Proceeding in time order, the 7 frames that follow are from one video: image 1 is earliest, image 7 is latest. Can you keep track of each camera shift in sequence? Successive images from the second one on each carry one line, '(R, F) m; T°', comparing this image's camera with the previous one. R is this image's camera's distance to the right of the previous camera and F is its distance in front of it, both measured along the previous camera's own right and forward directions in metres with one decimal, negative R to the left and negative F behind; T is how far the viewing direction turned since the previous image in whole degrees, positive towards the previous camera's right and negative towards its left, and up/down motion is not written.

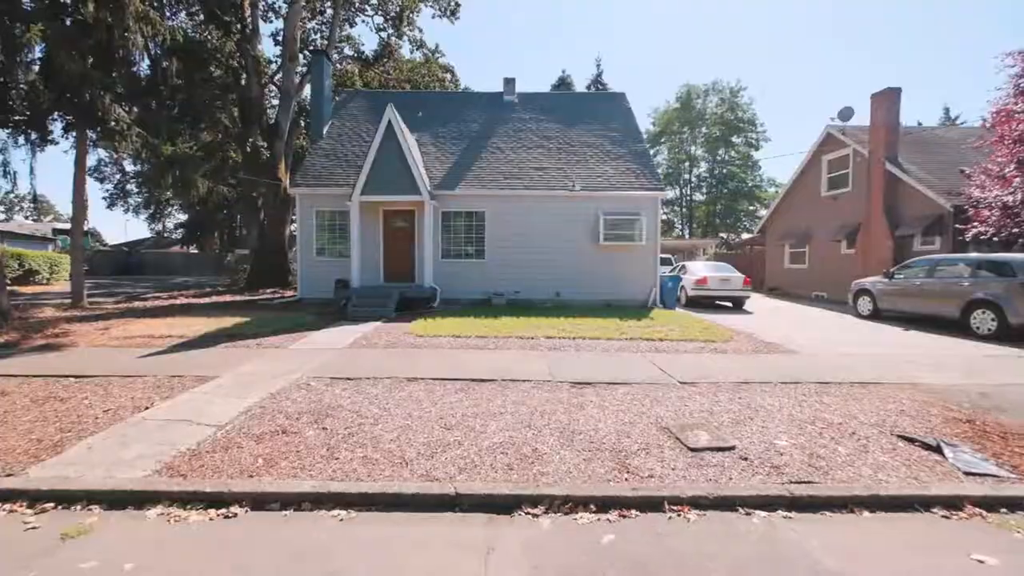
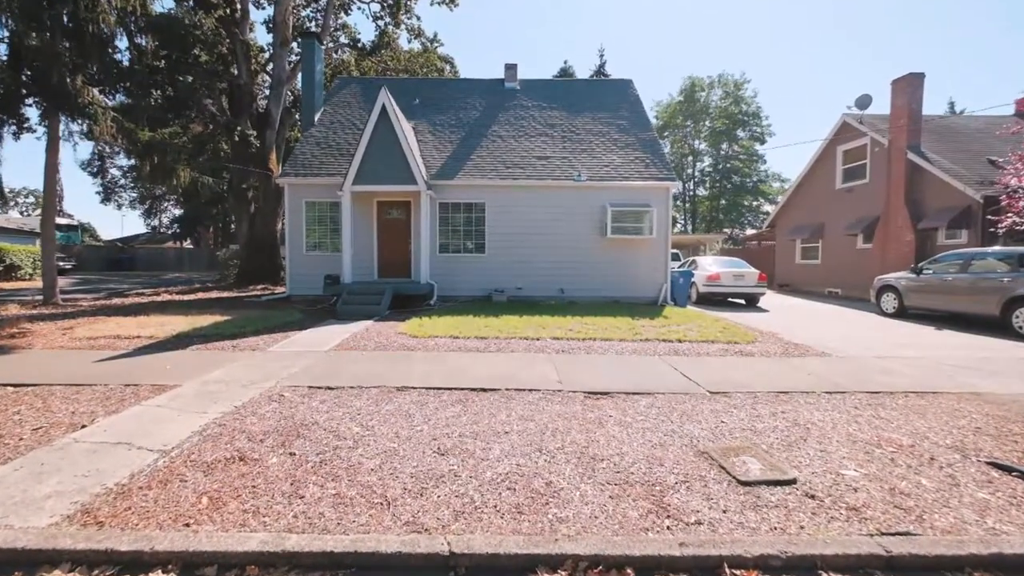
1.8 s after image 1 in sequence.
(-0.1, +0.9) m; 0°
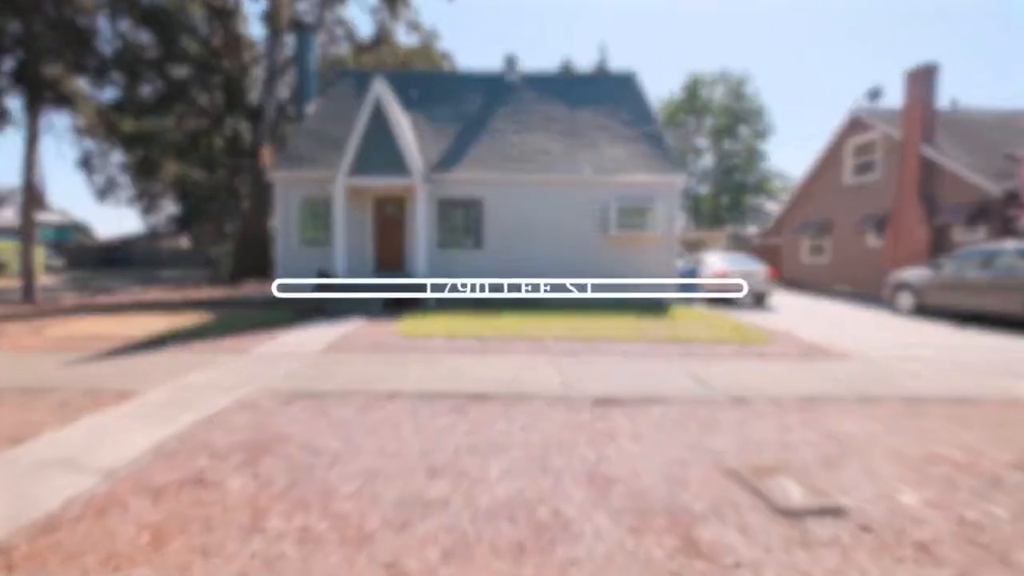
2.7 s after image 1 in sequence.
(0.0, +0.6) m; 0°
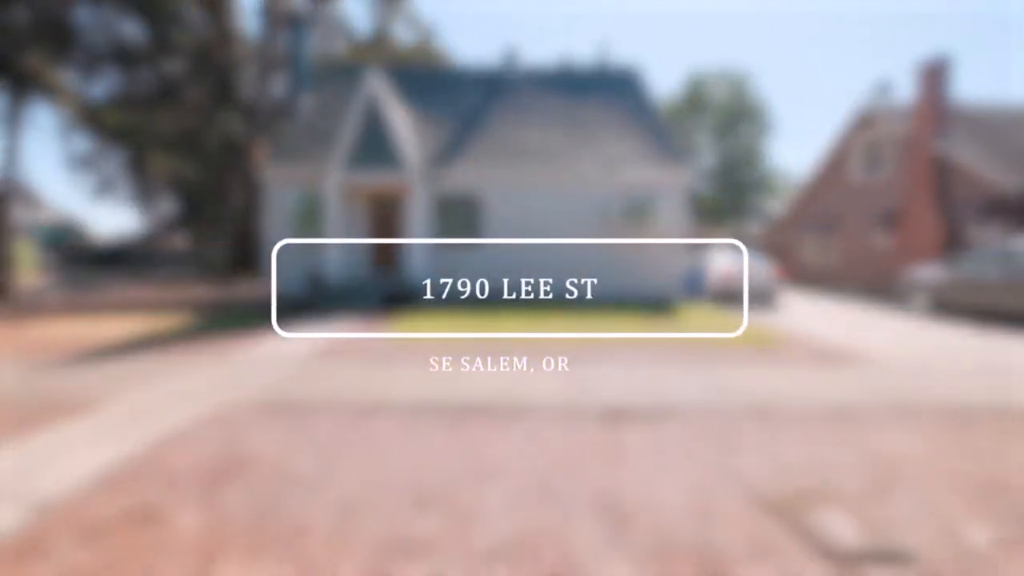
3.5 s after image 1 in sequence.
(0.0, +0.5) m; 0°
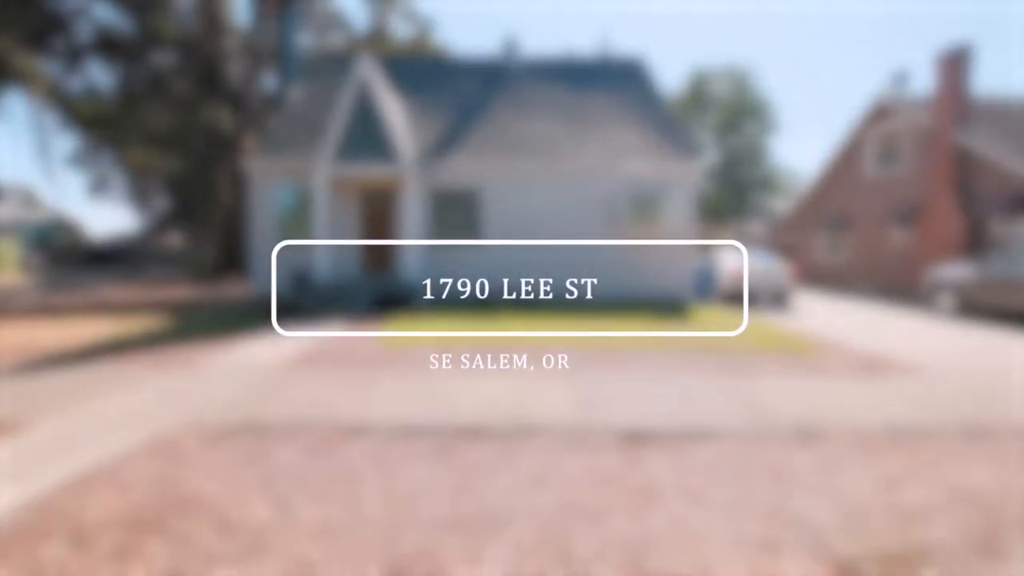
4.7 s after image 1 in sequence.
(0.0, +0.8) m; 0°
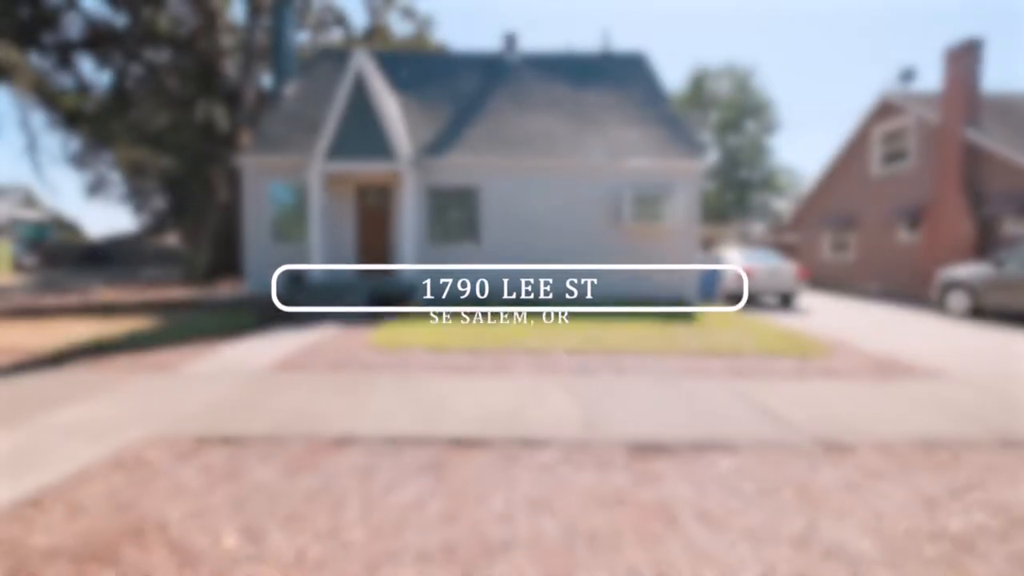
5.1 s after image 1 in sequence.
(0.0, +0.3) m; 0°
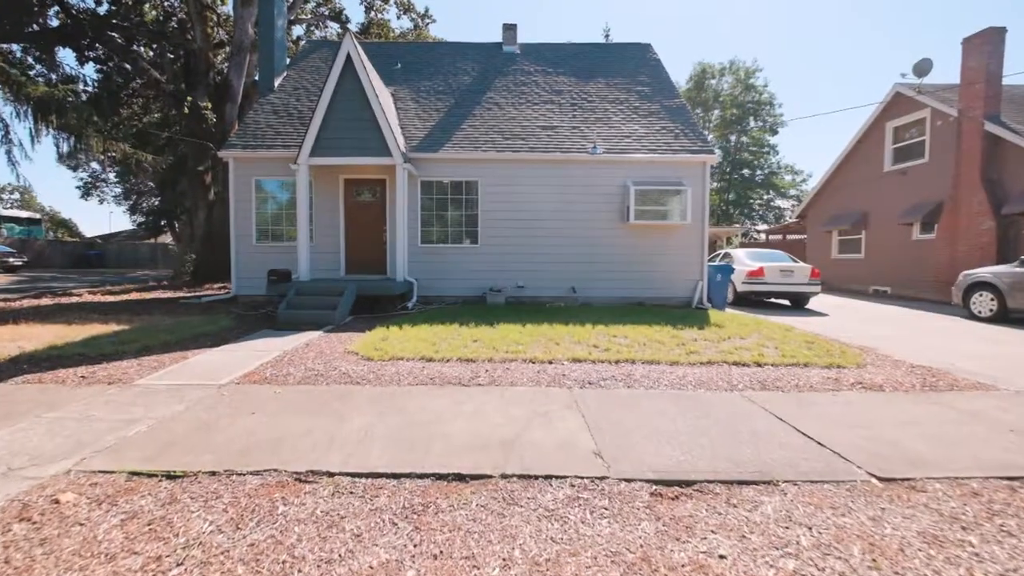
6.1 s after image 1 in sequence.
(0.0, +0.7) m; 0°
